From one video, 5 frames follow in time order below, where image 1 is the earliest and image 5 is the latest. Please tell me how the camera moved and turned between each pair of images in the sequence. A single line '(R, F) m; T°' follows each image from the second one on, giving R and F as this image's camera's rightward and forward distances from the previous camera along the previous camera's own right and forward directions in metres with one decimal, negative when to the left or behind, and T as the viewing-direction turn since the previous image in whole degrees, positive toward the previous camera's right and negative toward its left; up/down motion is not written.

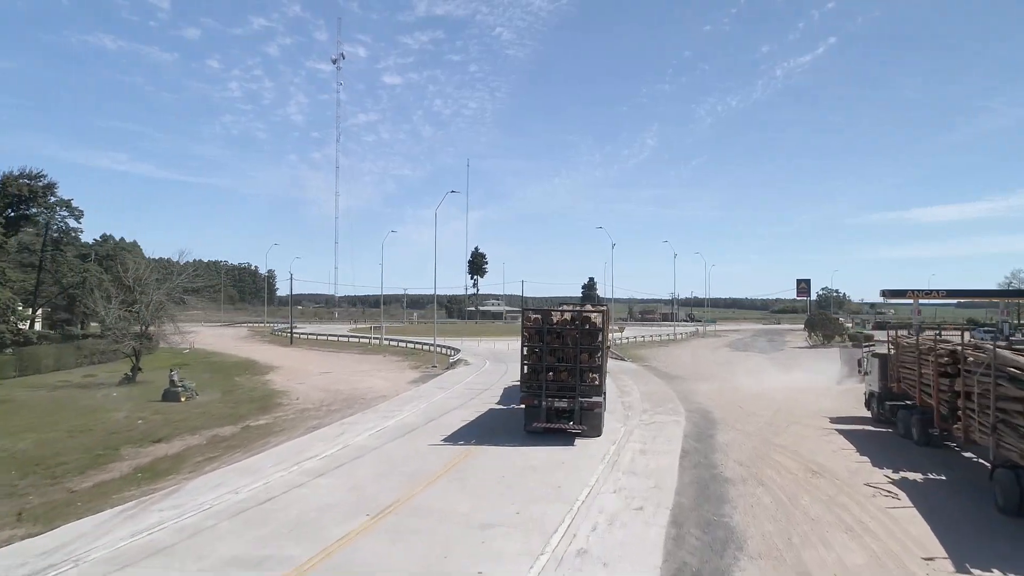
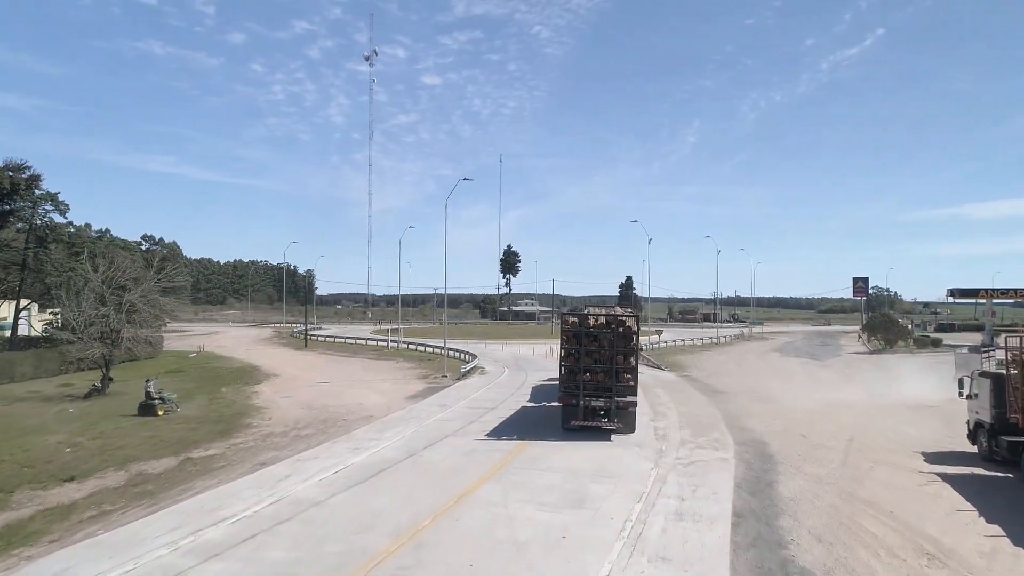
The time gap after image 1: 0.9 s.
(+0.9, +4.3) m; -3°
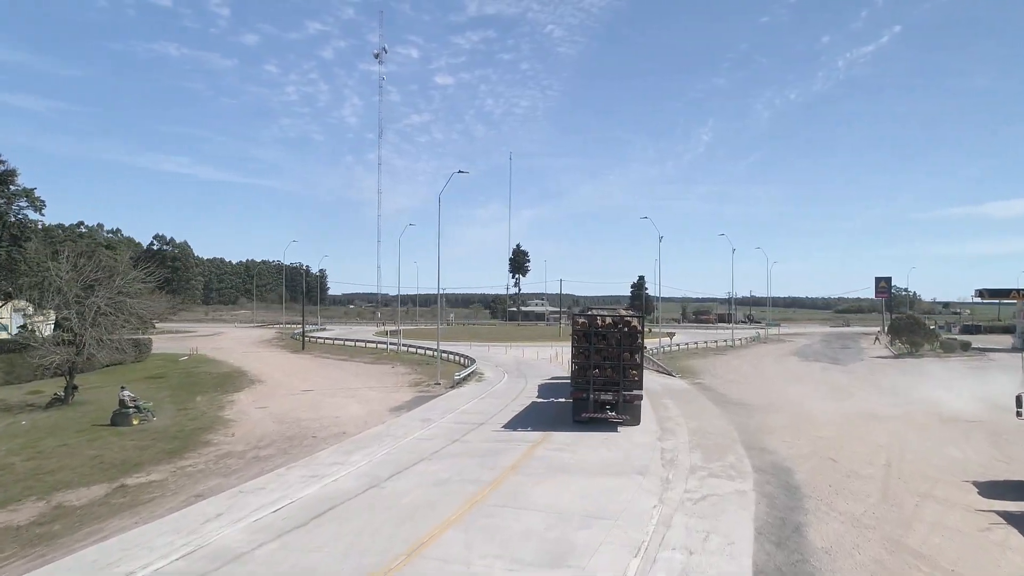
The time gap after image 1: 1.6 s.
(+0.6, +2.3) m; -1°
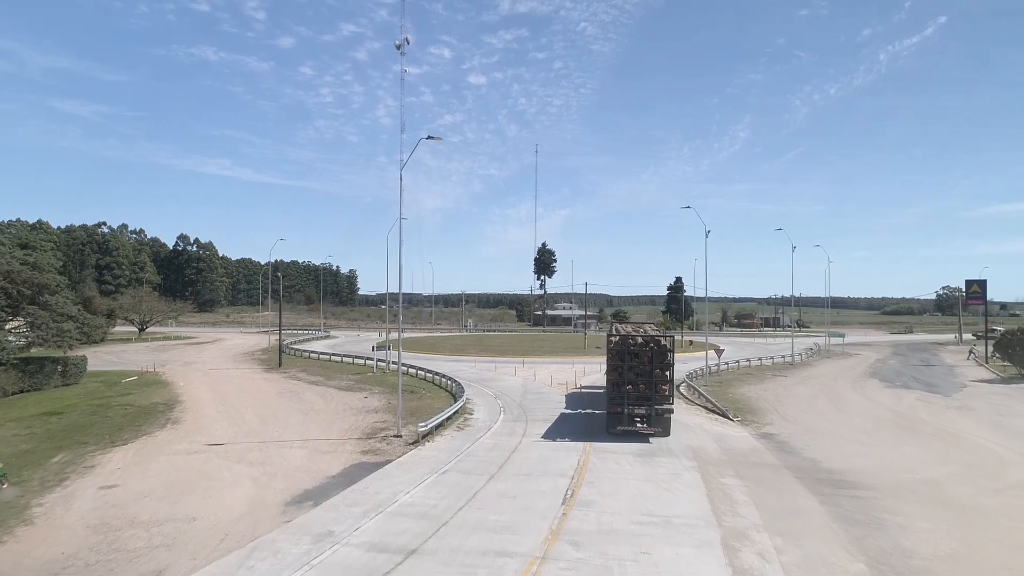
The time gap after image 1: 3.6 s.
(+1.3, +8.9) m; -3°
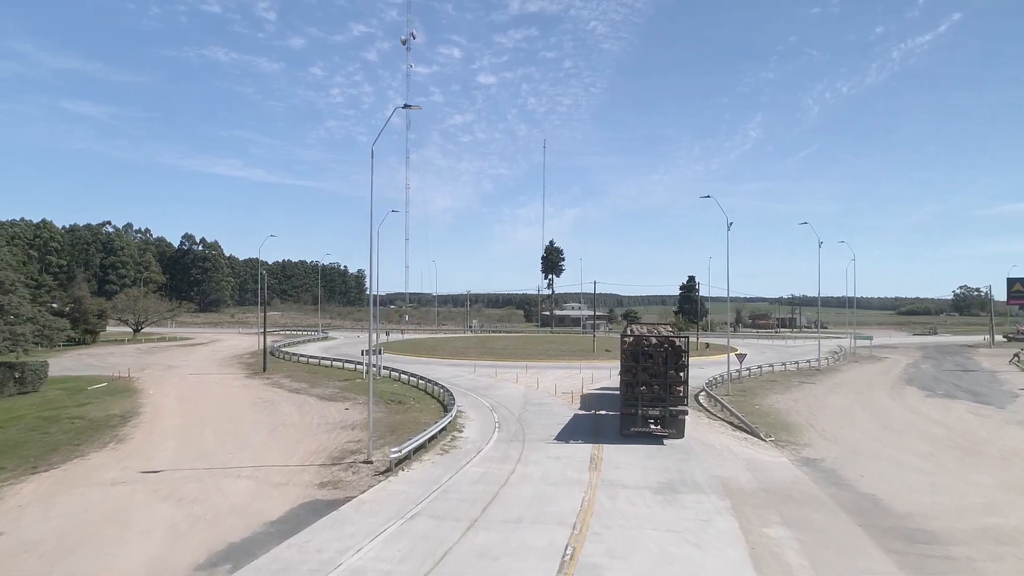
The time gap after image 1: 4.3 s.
(+0.5, +3.5) m; -1°
